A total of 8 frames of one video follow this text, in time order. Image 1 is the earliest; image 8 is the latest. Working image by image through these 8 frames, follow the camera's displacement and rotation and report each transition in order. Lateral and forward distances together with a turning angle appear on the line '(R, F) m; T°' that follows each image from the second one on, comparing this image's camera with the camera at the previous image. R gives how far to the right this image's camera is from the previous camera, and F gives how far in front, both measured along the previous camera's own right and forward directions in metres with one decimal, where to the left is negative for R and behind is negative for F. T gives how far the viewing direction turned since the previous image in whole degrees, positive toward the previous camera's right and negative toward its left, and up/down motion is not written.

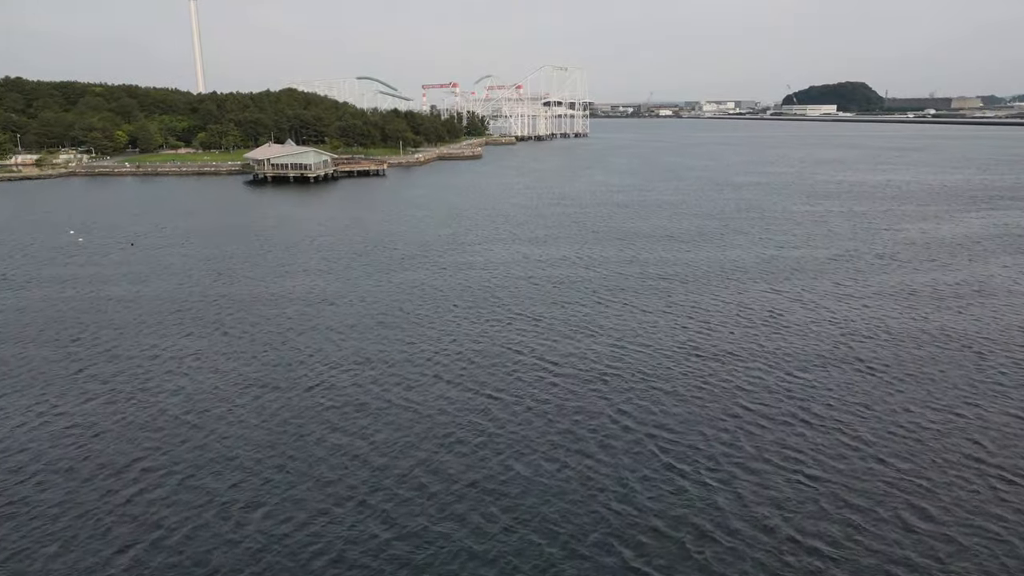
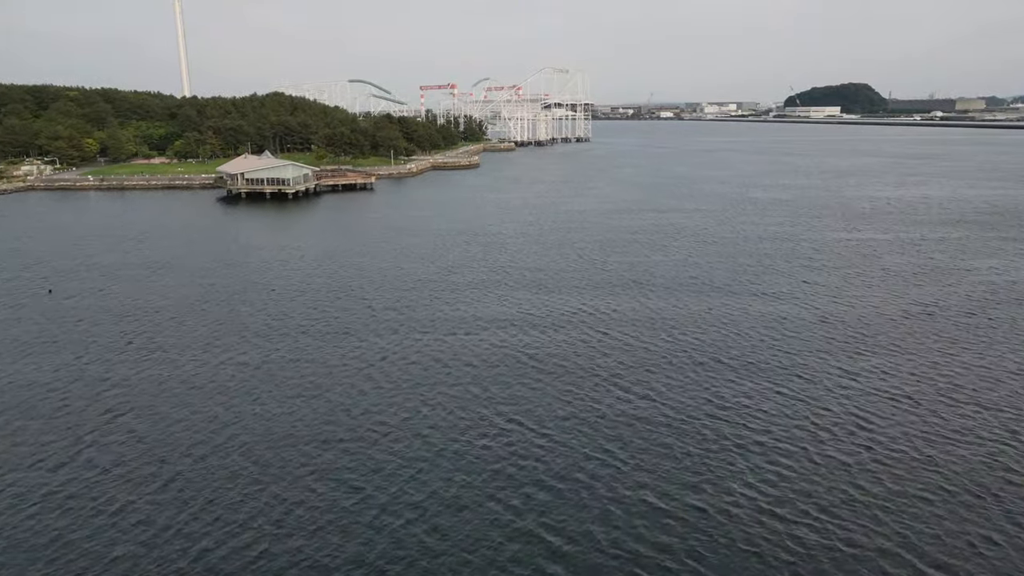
(+0.6, +7.7) m; 0°
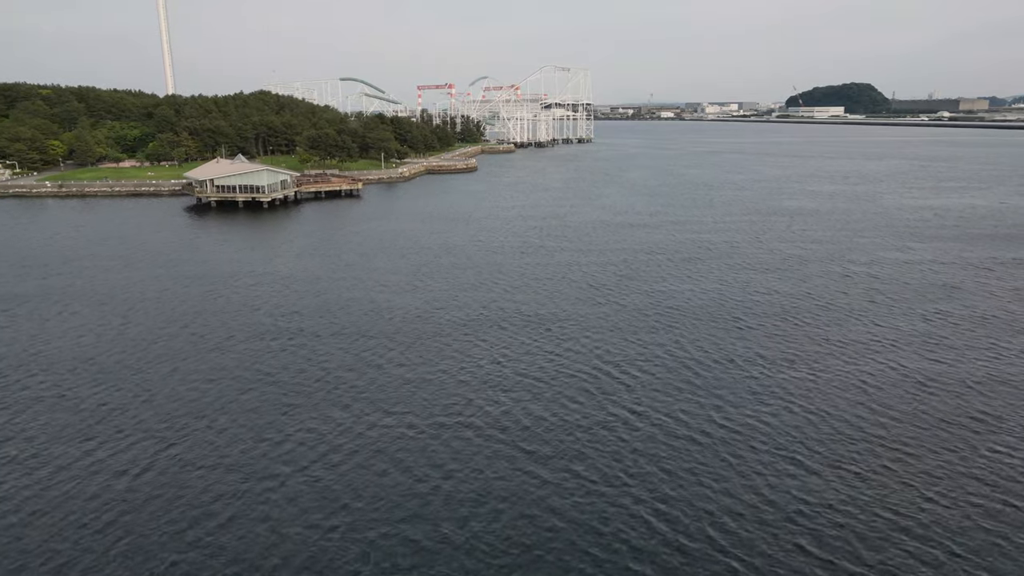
(+0.4, +7.8) m; 0°
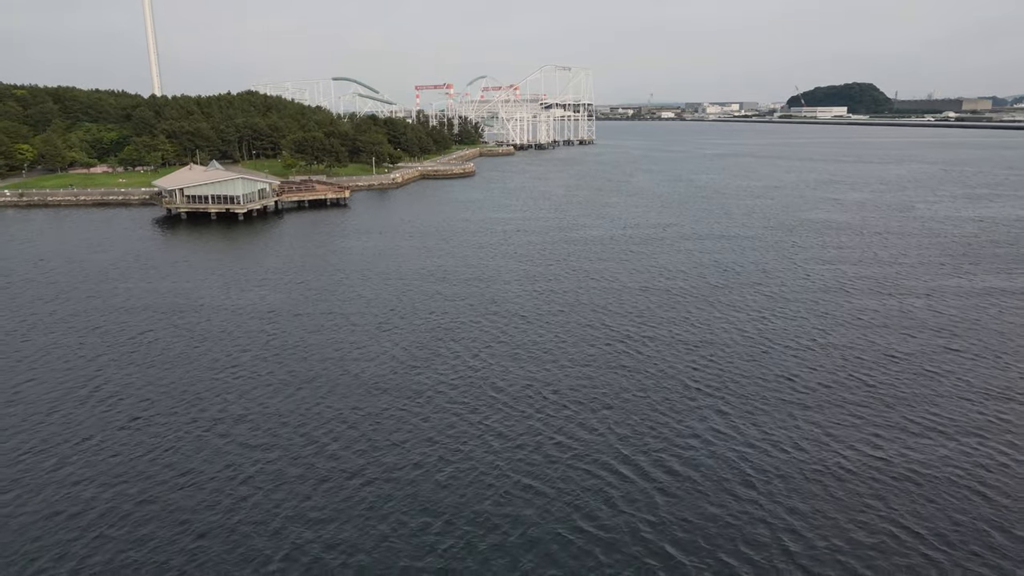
(+0.2, +6.3) m; 0°
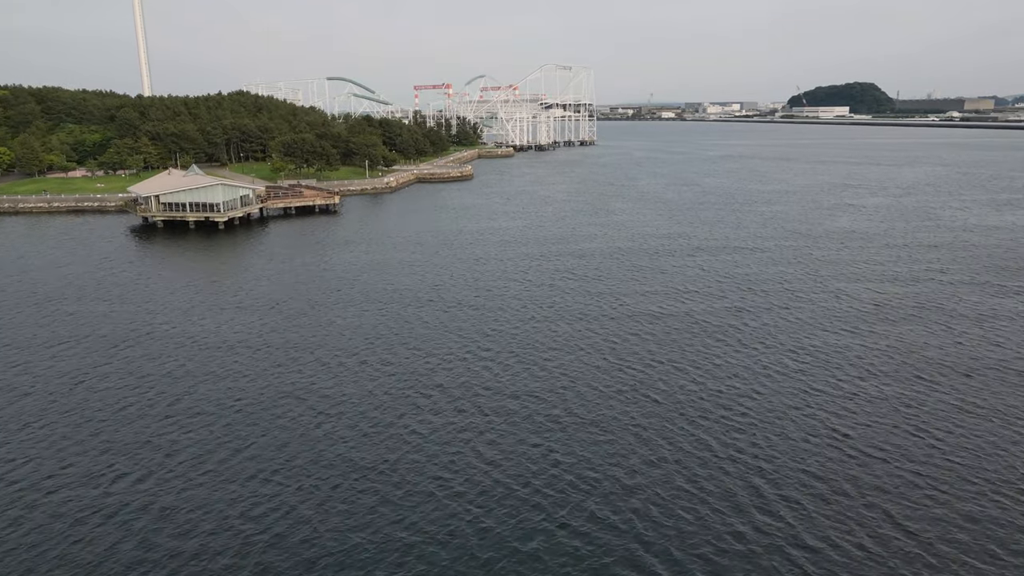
(+0.2, +4.2) m; 0°
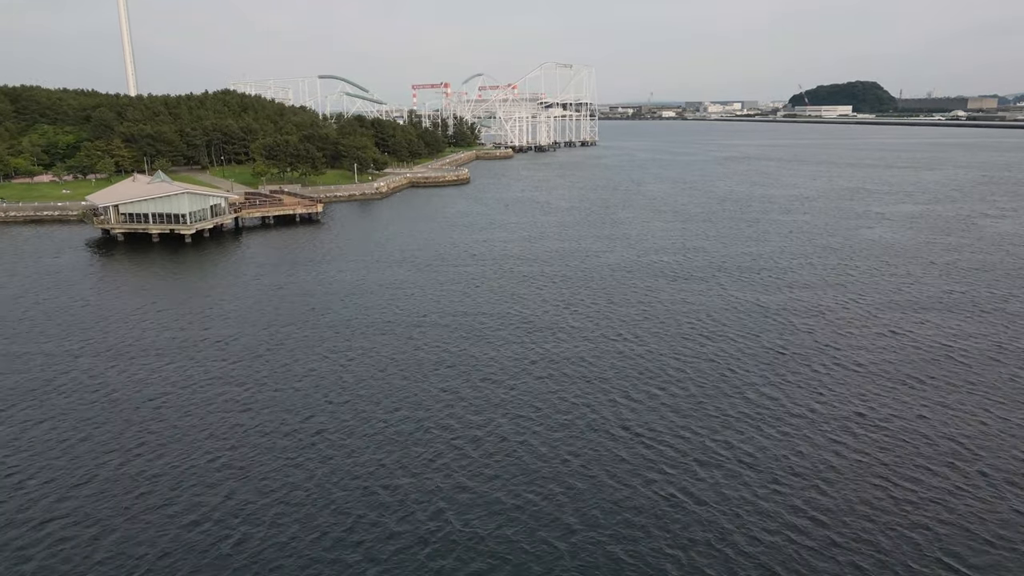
(+0.4, +5.8) m; 0°
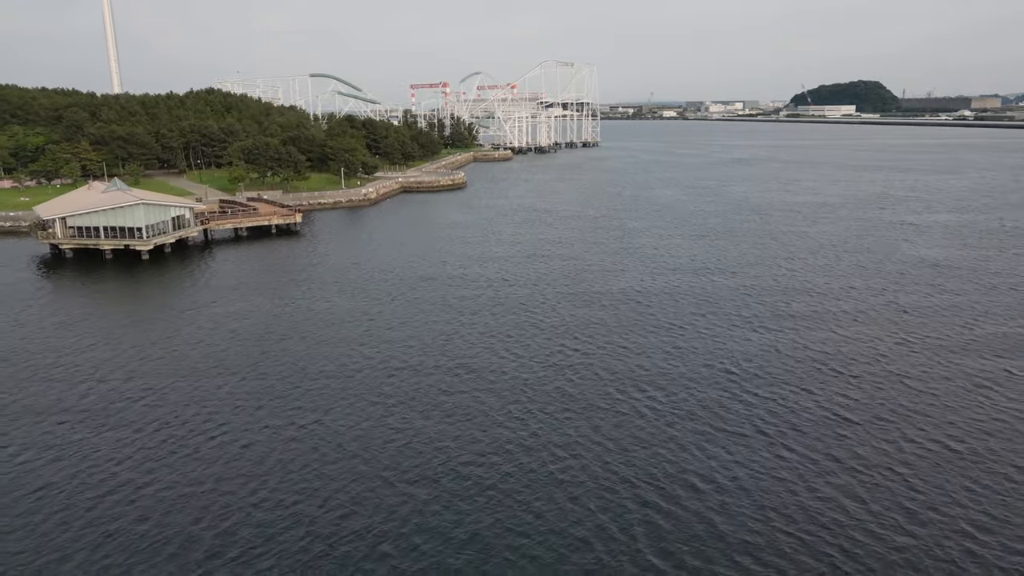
(+0.4, +6.1) m; 0°
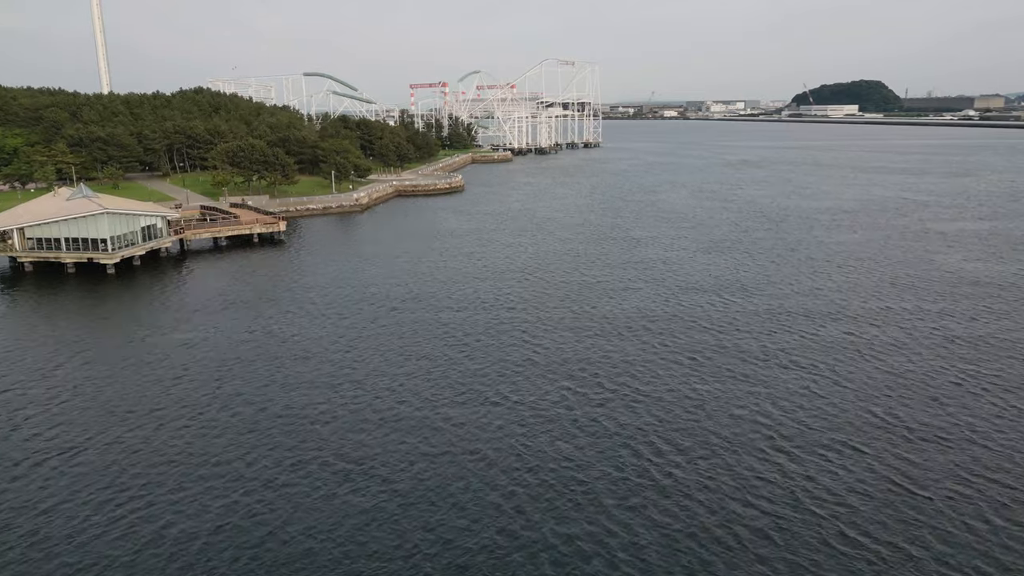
(+0.3, +4.0) m; 0°
